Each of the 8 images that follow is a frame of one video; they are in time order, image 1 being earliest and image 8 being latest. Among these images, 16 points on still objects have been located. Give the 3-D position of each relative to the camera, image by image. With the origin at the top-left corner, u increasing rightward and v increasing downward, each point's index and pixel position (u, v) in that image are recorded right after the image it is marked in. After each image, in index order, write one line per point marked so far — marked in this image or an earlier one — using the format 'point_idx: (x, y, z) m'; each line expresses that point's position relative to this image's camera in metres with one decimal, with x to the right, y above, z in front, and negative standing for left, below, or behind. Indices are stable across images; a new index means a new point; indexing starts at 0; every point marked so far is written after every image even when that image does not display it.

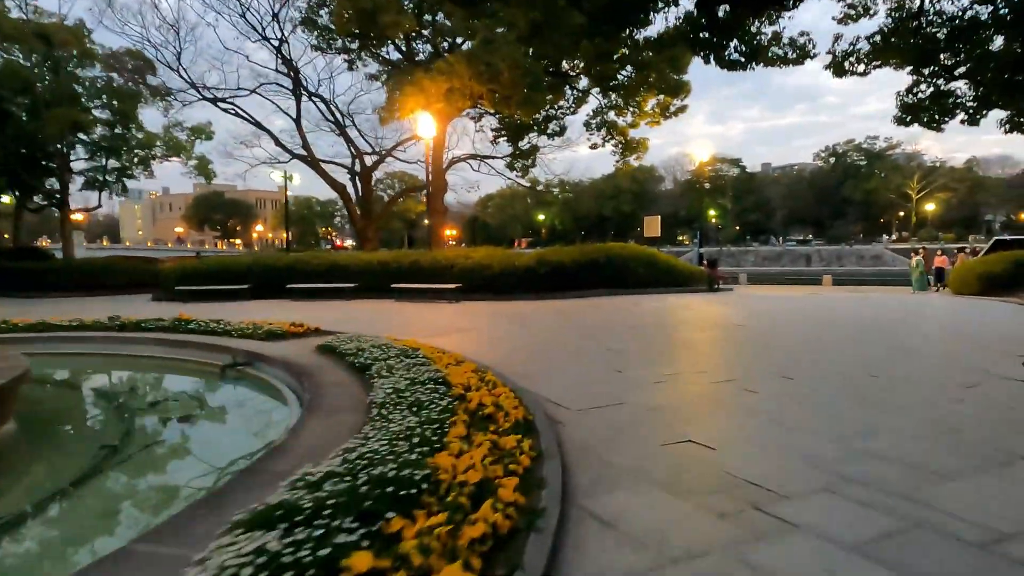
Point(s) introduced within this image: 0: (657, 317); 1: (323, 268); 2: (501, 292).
0: (+2.9, -0.6, +13.5) m
1: (-5.6, +0.6, +19.6) m
2: (-0.3, -0.2, +18.3) m
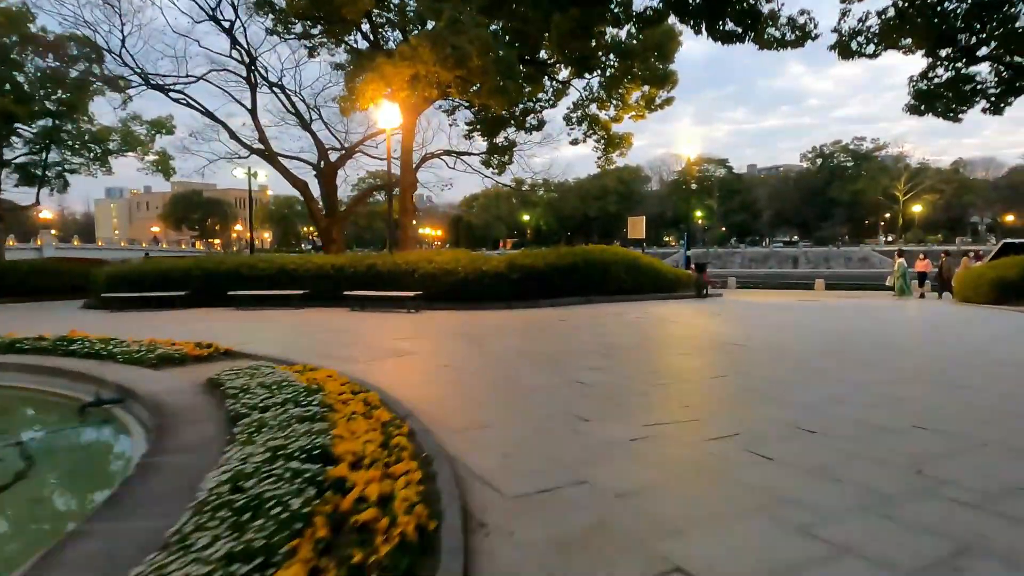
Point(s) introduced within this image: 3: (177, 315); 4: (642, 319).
0: (+2.2, -0.8, +11.7) m
1: (-6.5, +0.4, +17.6) m
2: (-1.1, -0.3, +16.4) m
3: (-8.4, -0.6, +16.4) m
4: (+2.7, -0.6, +14.2) m
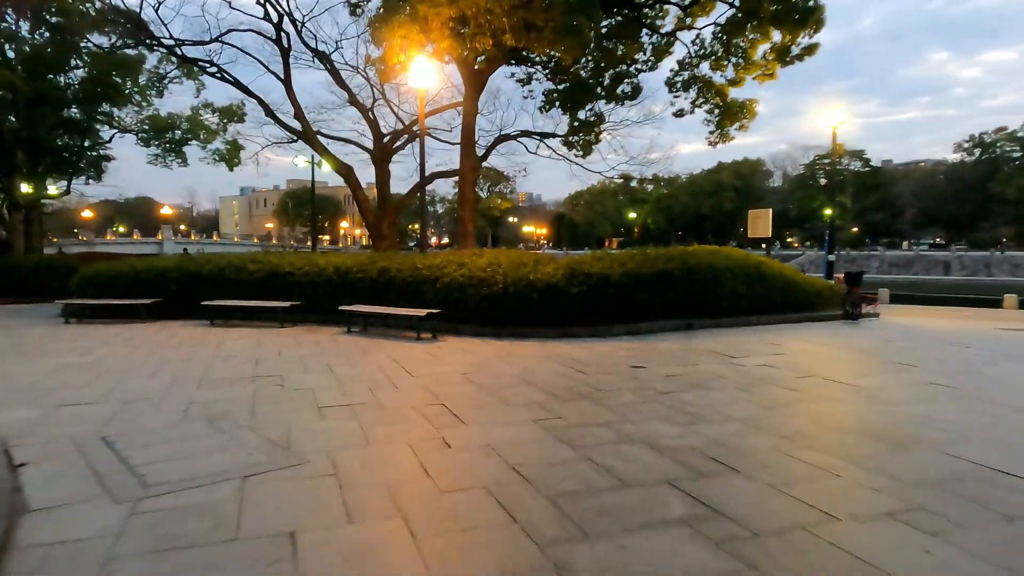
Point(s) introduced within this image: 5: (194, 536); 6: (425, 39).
0: (+2.4, -1.1, +6.2) m
1: (-5.2, +0.3, +13.4) m
2: (-0.1, -0.6, +11.4) m
3: (-7.3, -0.7, +12.6) m
4: (+3.3, -1.0, +8.6) m
5: (-1.6, -1.3, +3.5) m
6: (-2.0, +5.7, +15.2) m
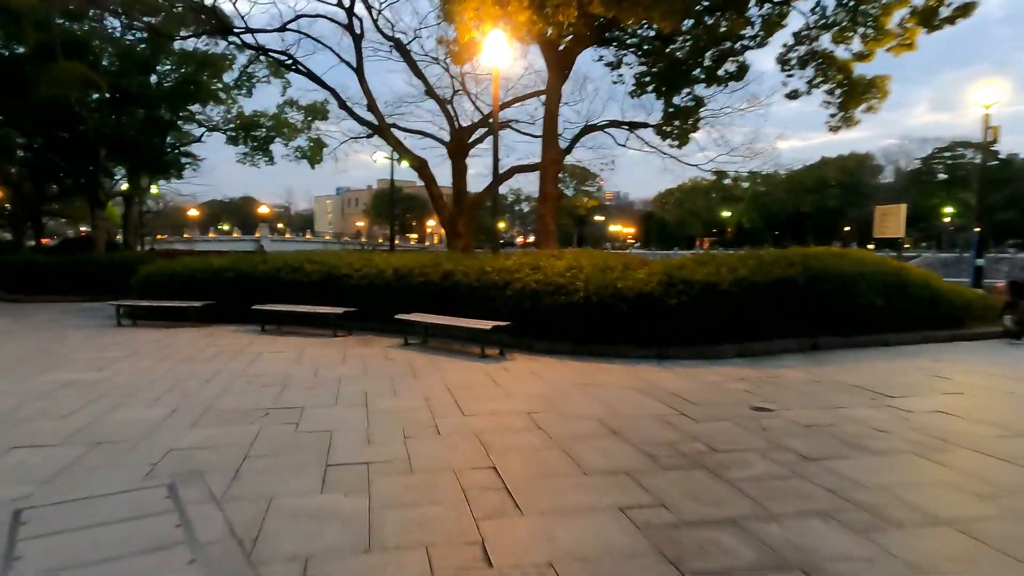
0: (+2.9, -1.3, +4.0) m
1: (-3.7, +0.2, +12.2) m
2: (+1.1, -0.8, +9.5) m
3: (-5.9, -0.7, +11.6) m
4: (+4.1, -1.2, +6.3) m
5: (-1.5, -1.4, +1.8) m
6: (-0.2, +5.6, +13.5) m
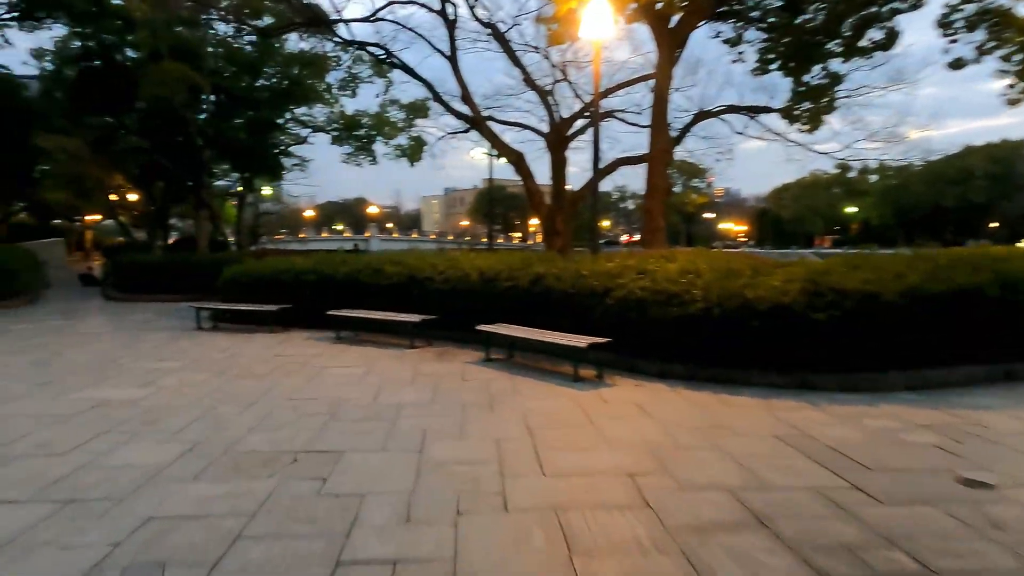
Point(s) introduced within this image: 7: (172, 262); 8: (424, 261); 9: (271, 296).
0: (+3.2, -1.4, +2.0) m
1: (-2.0, +0.1, +11.1) m
2: (+2.2, -0.9, +7.7) m
3: (-4.3, -0.8, +10.8) m
4: (+4.7, -1.3, +4.0) m
5: (-1.5, -1.5, +0.5) m
6: (+1.7, +5.5, +11.9) m
7: (-9.2, +0.7, +18.0) m
8: (-1.5, +0.5, +11.2) m
9: (-4.5, -0.2, +12.5) m
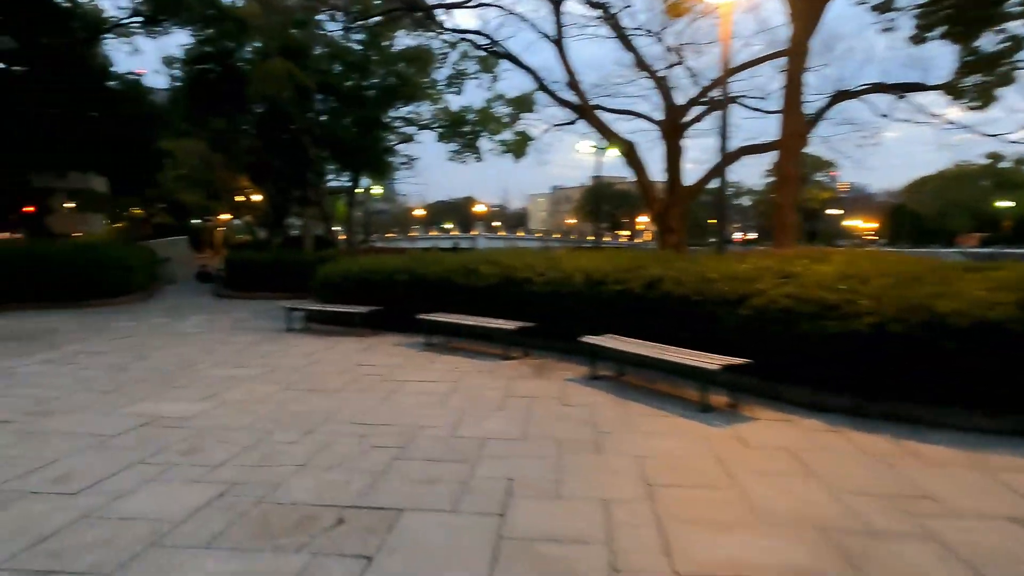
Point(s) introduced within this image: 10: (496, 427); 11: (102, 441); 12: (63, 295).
0: (+3.3, -1.5, +0.2) m
1: (-0.4, +0.1, +10.0) m
2: (+3.3, -1.0, +6.0) m
3: (-2.7, -0.8, +10.1) m
4: (+5.1, -1.5, +2.0) m
5: (-1.5, -1.6, -0.5) m
6: (+3.4, +5.4, +10.2) m
7: (-6.4, +0.7, +17.9) m
8: (+0.1, +0.4, +10.0) m
9: (-2.7, -0.2, +11.8) m
10: (-0.1, -1.1, +5.5) m
11: (-3.1, -1.2, +5.0) m
12: (-10.4, -0.2, +15.4) m
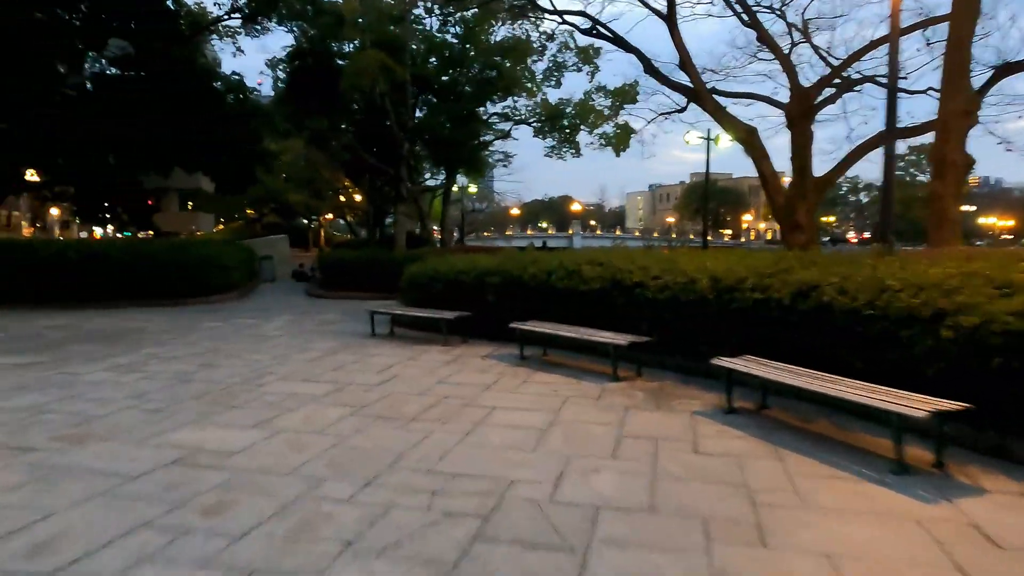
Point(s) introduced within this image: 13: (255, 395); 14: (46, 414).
0: (+3.2, -1.7, -1.6) m
1: (+1.0, 0.0, +8.6) m
2: (+4.0, -1.1, +4.1) m
3: (-1.3, -0.8, +9.0) m
4: (+5.3, -1.6, -0.1) m
5: (-1.6, -1.6, -1.7) m
6: (+4.9, +5.3, +8.2) m
7: (-3.8, +0.7, +17.3) m
8: (+1.5, +0.3, +8.5) m
9: (-1.0, -0.2, +10.7) m
10: (+0.6, -1.2, +4.0) m
11: (-2.4, -1.2, +4.1) m
12: (-8.1, -0.1, +15.3) m
13: (-2.5, -1.0, +6.4) m
14: (-4.0, -1.1, +5.7) m
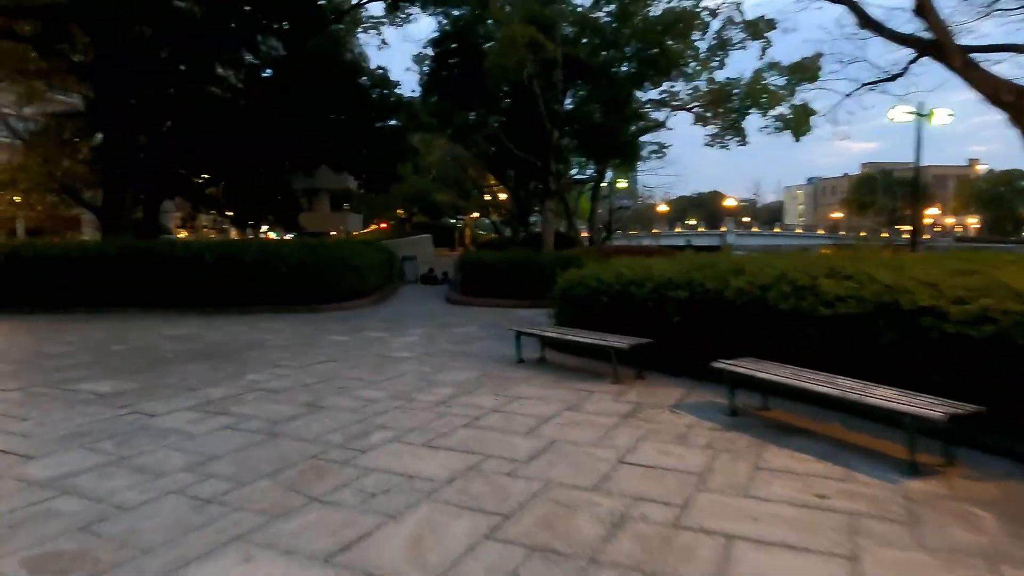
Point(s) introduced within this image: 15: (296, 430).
0: (+2.9, -1.9, -4.7) m
1: (+2.8, -0.2, +5.7) m
2: (+4.8, -1.3, +0.7) m
3: (+0.7, -1.0, +6.6) m
4: (+5.2, -1.9, -3.7) m
5: (-1.9, -1.8, -3.7) m
6: (+6.6, +5.0, +4.5) m
7: (0.0, +0.6, +15.3) m
8: (+3.3, +0.1, +5.5) m
9: (+1.3, -0.4, +8.2) m
10: (+1.5, -1.4, +1.4) m
11: (-1.5, -1.4, +2.0) m
12: (-4.7, -0.2, +14.2) m
13: (-1.1, -1.2, +4.3) m
14: (-2.7, -1.3, +4.0) m
15: (-1.7, -1.2, +5.4) m
